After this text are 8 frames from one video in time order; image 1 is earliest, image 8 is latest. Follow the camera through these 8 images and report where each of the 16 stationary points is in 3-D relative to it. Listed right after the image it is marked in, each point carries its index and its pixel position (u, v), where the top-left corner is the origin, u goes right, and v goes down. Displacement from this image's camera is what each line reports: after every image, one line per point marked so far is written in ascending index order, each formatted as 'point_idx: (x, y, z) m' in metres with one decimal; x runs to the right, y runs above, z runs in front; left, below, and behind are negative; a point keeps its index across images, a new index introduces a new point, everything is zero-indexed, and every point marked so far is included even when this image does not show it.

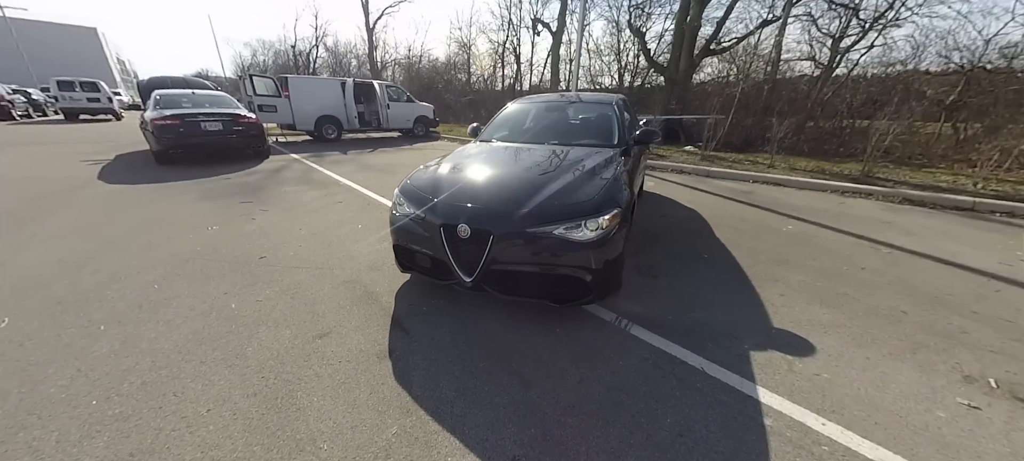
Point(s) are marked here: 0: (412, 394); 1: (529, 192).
0: (-0.5, -0.9, +1.9) m
1: (+0.1, +0.3, +2.5) m
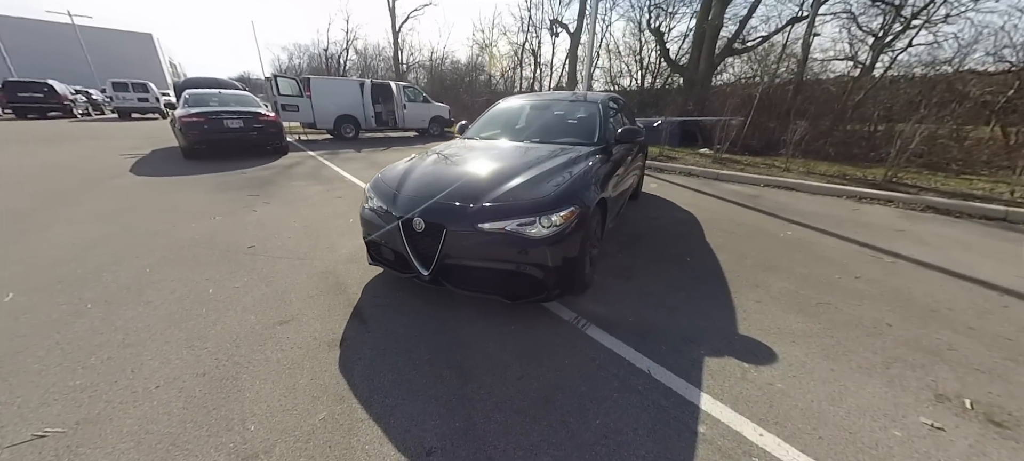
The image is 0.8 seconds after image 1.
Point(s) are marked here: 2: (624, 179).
0: (-0.9, -0.8, +1.9) m
1: (-0.2, +0.3, +2.5) m
2: (+1.2, +0.6, +3.8) m
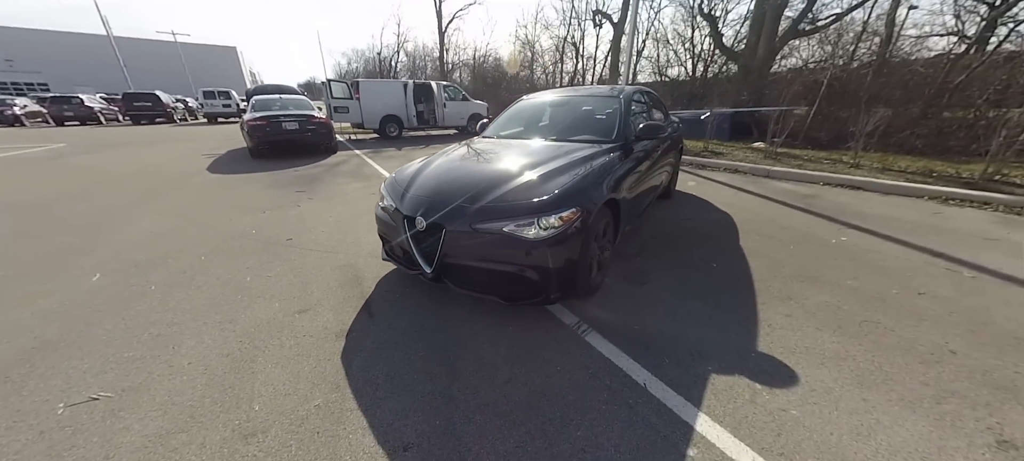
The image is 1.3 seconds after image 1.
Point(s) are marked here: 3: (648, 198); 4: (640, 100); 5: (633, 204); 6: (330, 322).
0: (-1.0, -0.8, +2.0) m
1: (-0.2, +0.3, +2.5) m
2: (+1.4, +0.5, +3.6) m
3: (+1.5, +0.4, +3.9) m
4: (+1.4, +1.5, +4.0) m
5: (+1.1, +0.2, +3.3) m
6: (-1.3, -0.6, +2.5) m
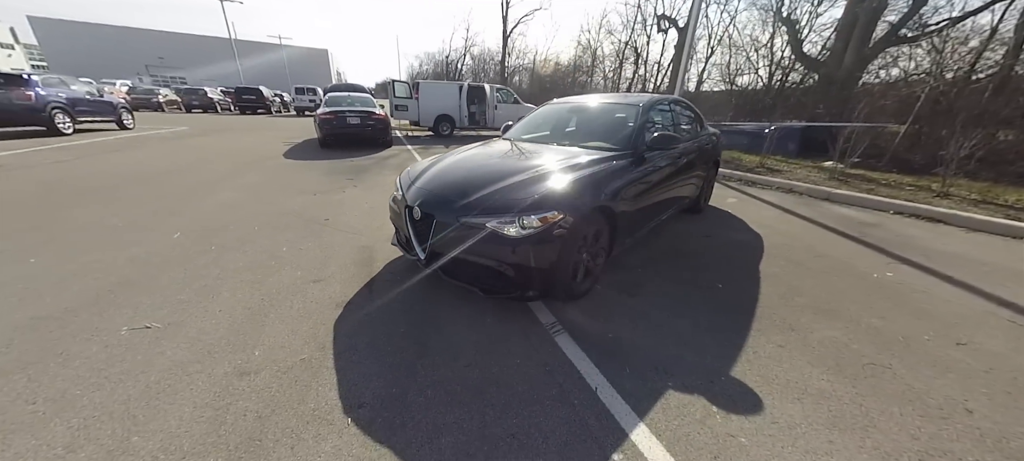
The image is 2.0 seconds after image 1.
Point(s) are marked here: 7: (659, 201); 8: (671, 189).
0: (-1.2, -0.7, +2.3) m
1: (-0.2, +0.4, +2.6) m
2: (+1.5, +0.4, +3.5) m
3: (+1.6, +0.2, +3.8) m
4: (+1.7, +1.4, +3.9) m
5: (+1.2, +0.2, +3.2) m
6: (-1.4, -0.5, +2.8) m
7: (+1.6, +0.3, +3.7) m
8: (+1.8, +0.5, +3.9) m
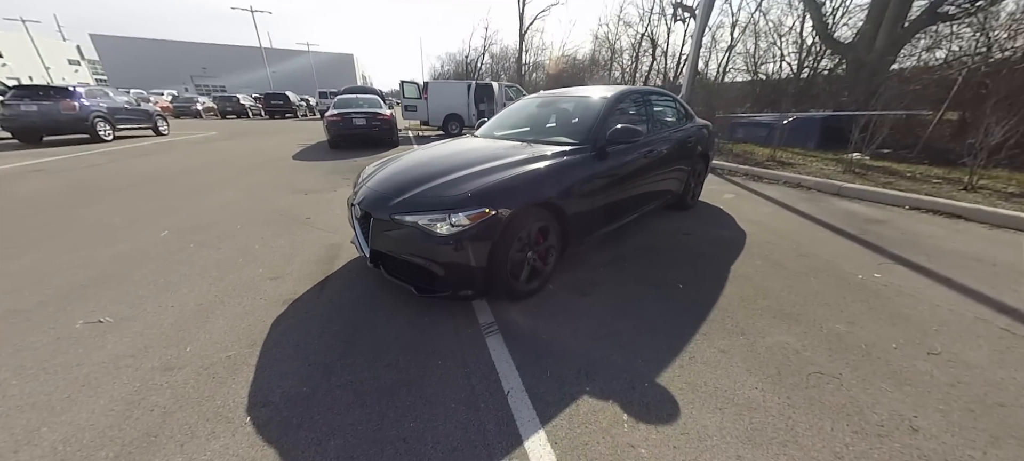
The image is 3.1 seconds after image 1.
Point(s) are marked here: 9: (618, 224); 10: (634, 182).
0: (-1.6, -0.7, +2.4) m
1: (-0.7, +0.4, +2.6) m
2: (+1.1, +0.4, +3.4) m
3: (+1.3, +0.2, +3.7) m
4: (+1.3, +1.4, +3.7) m
5: (+0.8, +0.2, +3.1) m
6: (-1.8, -0.5, +2.9) m
7: (+1.2, +0.3, +3.5) m
8: (+1.4, +0.5, +3.7) m
9: (+1.1, +0.1, +3.5) m
10: (+1.3, +0.5, +3.5) m
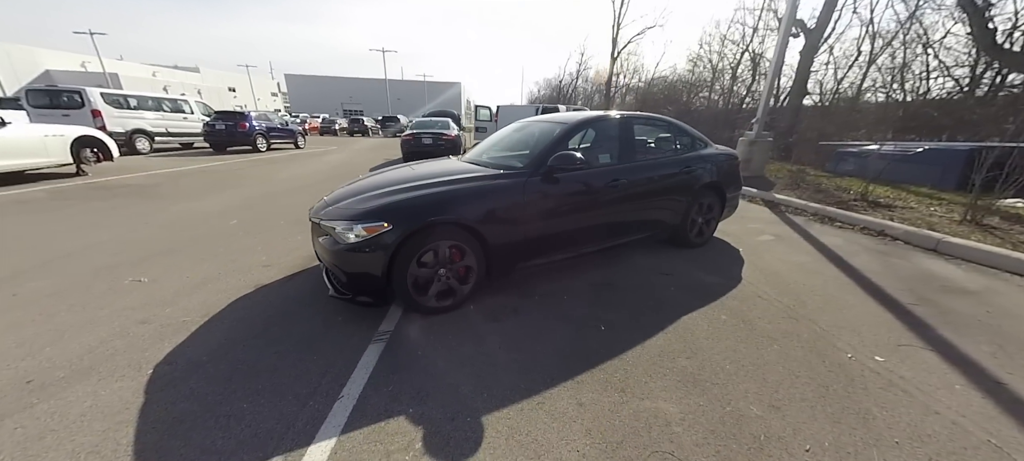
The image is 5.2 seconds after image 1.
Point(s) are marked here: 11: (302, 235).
0: (-2.4, -0.6, +2.9) m
1: (-1.3, +0.3, +2.9) m
2: (+0.7, +0.2, +3.2) m
3: (+0.9, -0.1, +3.4) m
4: (+1.0, +1.0, +3.5) m
5: (+0.2, -0.1, +3.0) m
6: (-2.4, -0.5, +3.4) m
7: (+0.8, 0.0, +3.3) m
8: (+1.0, +0.2, +3.4) m
9: (+0.6, -0.2, +3.3) m
10: (+0.9, +0.2, +3.3) m
11: (-2.8, -0.1, +4.6) m
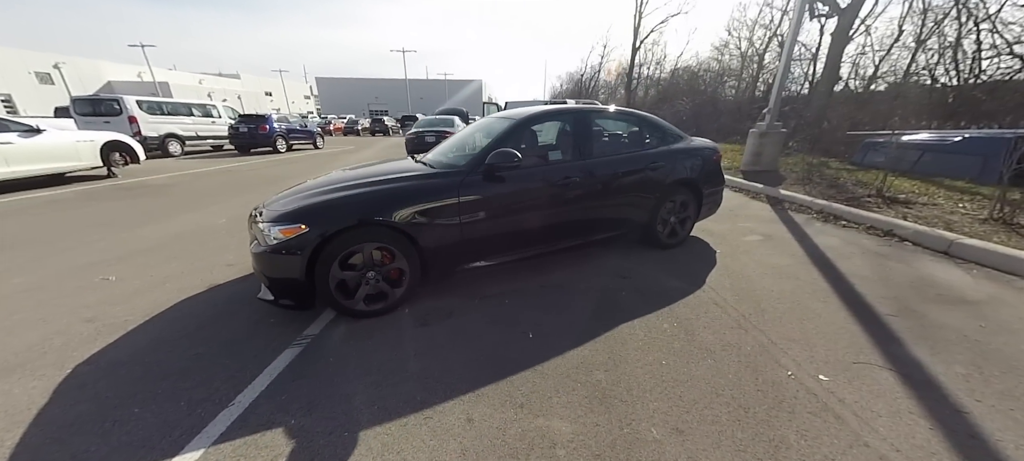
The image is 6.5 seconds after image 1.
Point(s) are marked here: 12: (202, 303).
0: (-2.9, -0.6, +2.9) m
1: (-1.8, +0.3, +2.9) m
2: (+0.2, +0.1, +3.0) m
3: (+0.4, -0.1, +3.2) m
4: (+0.6, +1.0, +3.3) m
5: (-0.3, -0.1, +2.9) m
6: (-2.9, -0.5, +3.5) m
7: (+0.3, 0.0, +3.1) m
8: (+0.5, +0.1, +3.2) m
9: (+0.1, -0.2, +3.2) m
10: (+0.4, +0.2, +3.1) m
11: (-3.2, -0.1, +4.7) m
12: (-2.6, -0.6, +3.0) m
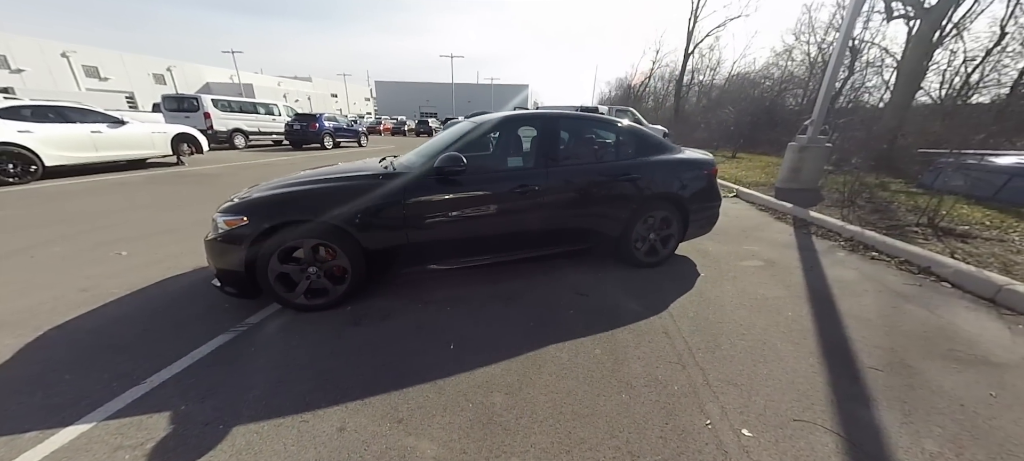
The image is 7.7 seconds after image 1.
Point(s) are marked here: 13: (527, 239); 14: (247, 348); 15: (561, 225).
0: (-3.3, -0.5, +3.2) m
1: (-2.1, +0.4, +3.0) m
2: (-0.2, +0.1, +2.9) m
3: (0.0, -0.2, +3.1) m
4: (+0.3, +0.9, +3.2) m
5: (-0.7, -0.1, +2.8) m
6: (-3.2, -0.3, +3.8) m
7: (-0.1, 0.0, +3.0) m
8: (+0.2, +0.1, +3.1) m
9: (-0.3, -0.3, +3.1) m
10: (0.0, +0.1, +3.0) m
11: (-3.3, +0.1, +5.0) m
12: (-3.1, -0.5, +3.2) m
13: (-0.3, -0.1, +3.0) m
14: (-1.7, -0.8, +2.3) m
15: (+0.1, 0.0, +3.0) m
